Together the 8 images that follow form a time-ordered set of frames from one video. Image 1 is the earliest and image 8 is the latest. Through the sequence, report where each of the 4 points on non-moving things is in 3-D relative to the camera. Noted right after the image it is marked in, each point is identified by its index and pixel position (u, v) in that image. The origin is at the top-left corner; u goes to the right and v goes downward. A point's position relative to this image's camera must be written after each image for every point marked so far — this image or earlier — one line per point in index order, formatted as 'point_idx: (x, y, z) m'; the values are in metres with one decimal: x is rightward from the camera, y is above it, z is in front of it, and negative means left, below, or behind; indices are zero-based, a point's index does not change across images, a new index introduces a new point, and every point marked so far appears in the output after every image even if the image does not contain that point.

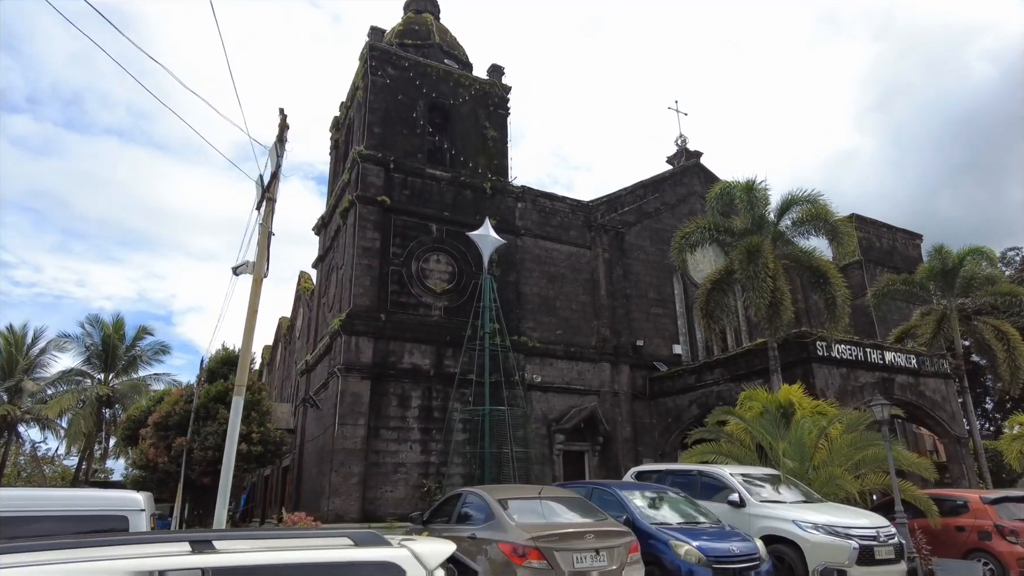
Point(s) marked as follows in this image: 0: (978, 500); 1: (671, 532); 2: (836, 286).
0: (+8.7, -4.0, +11.9) m
1: (+2.1, -3.3, +8.6) m
2: (+8.7, +0.1, +17.1) m
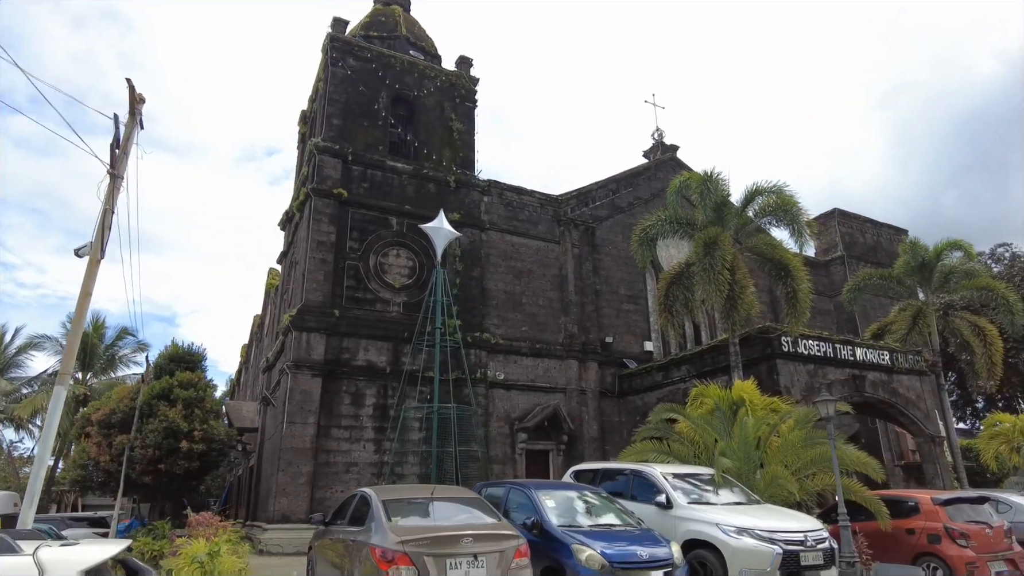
0: (+7.4, -3.8, +11.2) m
1: (+0.7, -3.1, +8.1) m
2: (+7.4, +0.2, +16.5) m
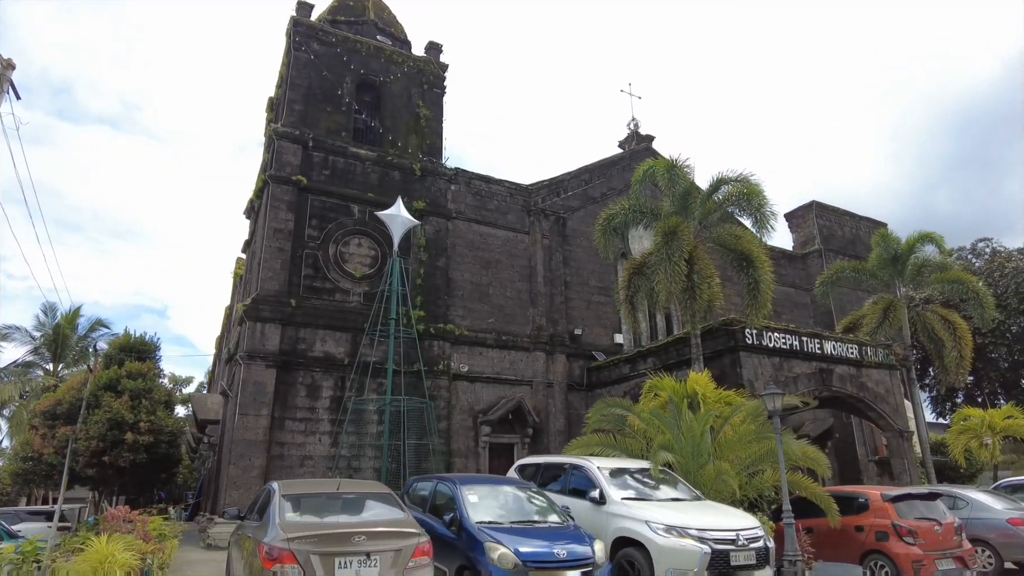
0: (+6.3, -3.6, +10.9) m
1: (-0.3, -3.0, +7.7) m
2: (+6.3, +0.5, +16.1) m
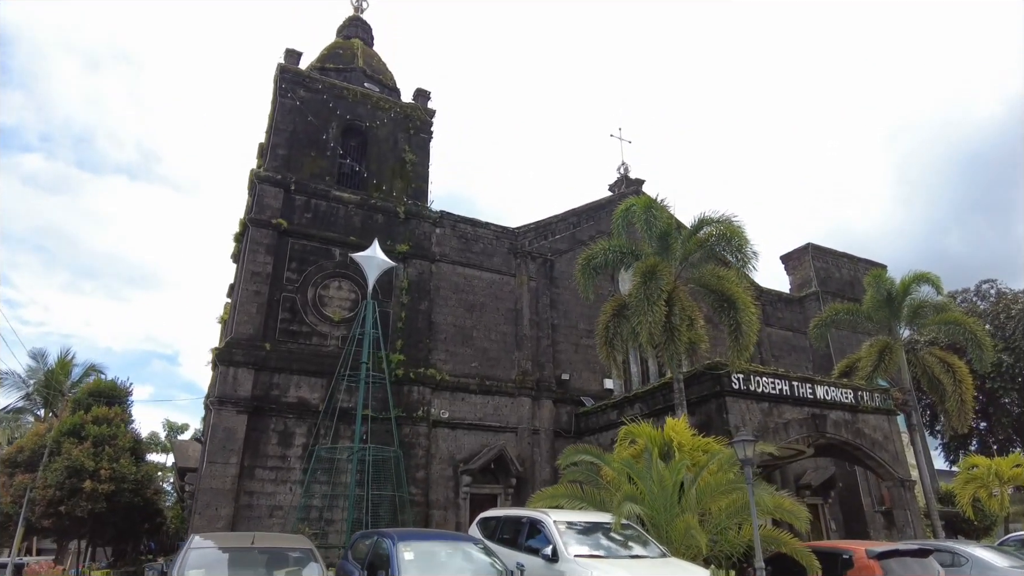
0: (+5.6, -4.3, +10.1) m
1: (-1.1, -3.4, +7.1) m
2: (+5.7, -0.6, +15.6) m
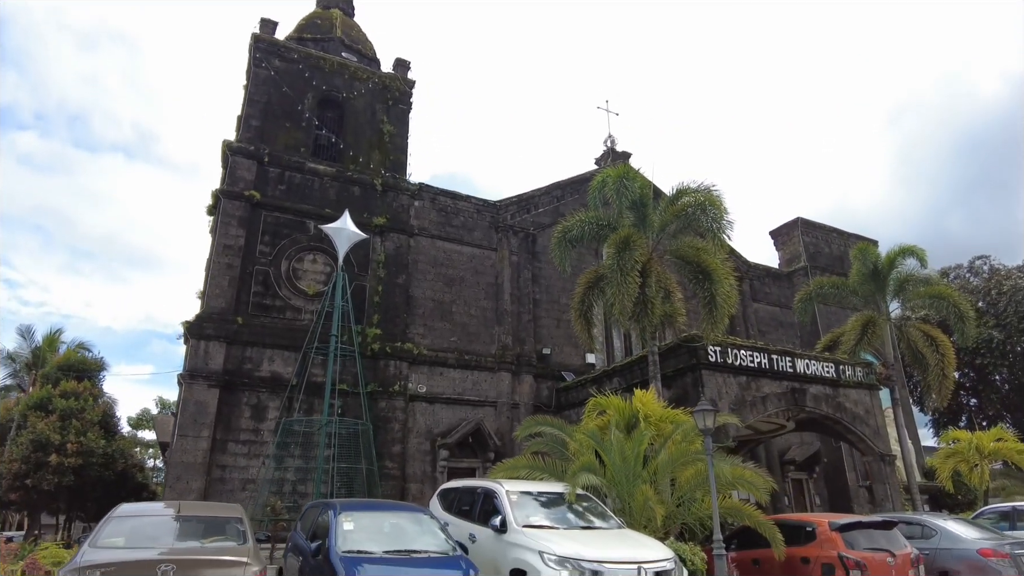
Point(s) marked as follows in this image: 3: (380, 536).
0: (+4.9, -3.8, +9.9) m
1: (-1.8, -3.0, +6.9) m
2: (+5.0, +0.1, +15.3) m
3: (-1.6, -3.0, +7.7) m
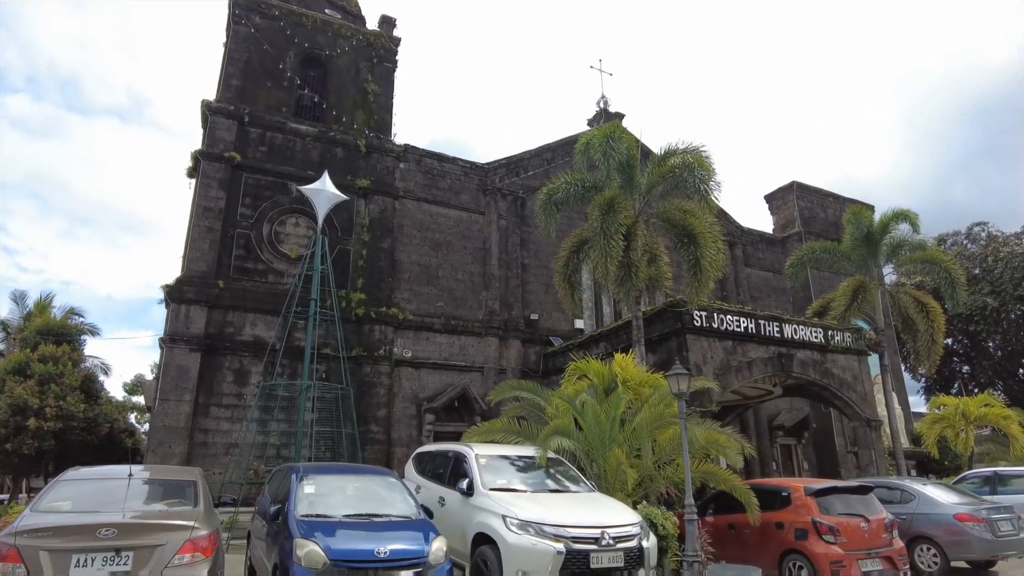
0: (+4.5, -3.2, +9.9) m
1: (-2.2, -2.5, +6.8) m
2: (+4.6, +1.0, +15.0) m
3: (-2.0, -2.5, +7.6) m
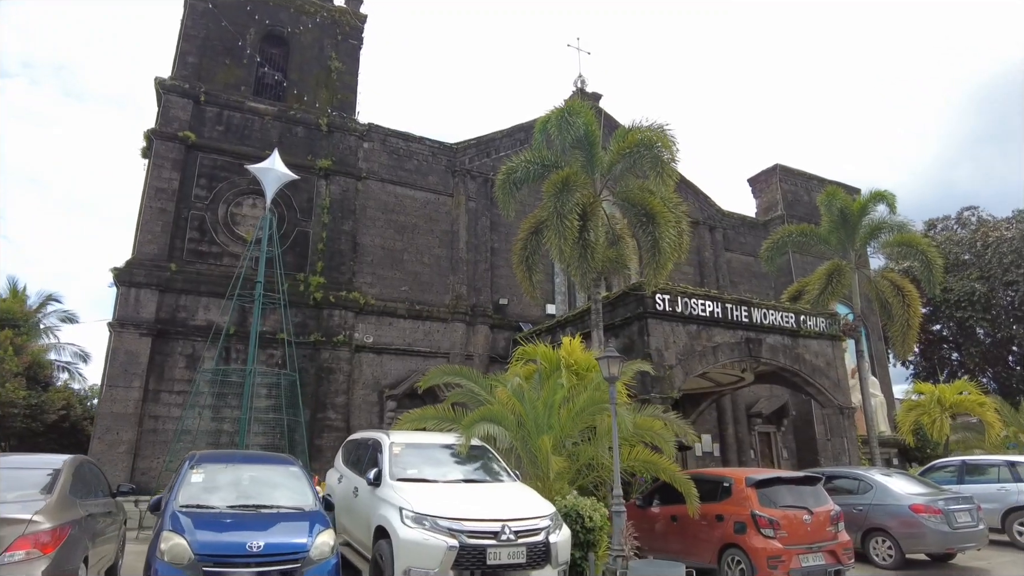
0: (+3.4, -2.9, +9.4) m
1: (-3.3, -2.3, +6.3) m
2: (+3.6, +1.4, +14.5) m
3: (-3.1, -2.3, +7.2) m
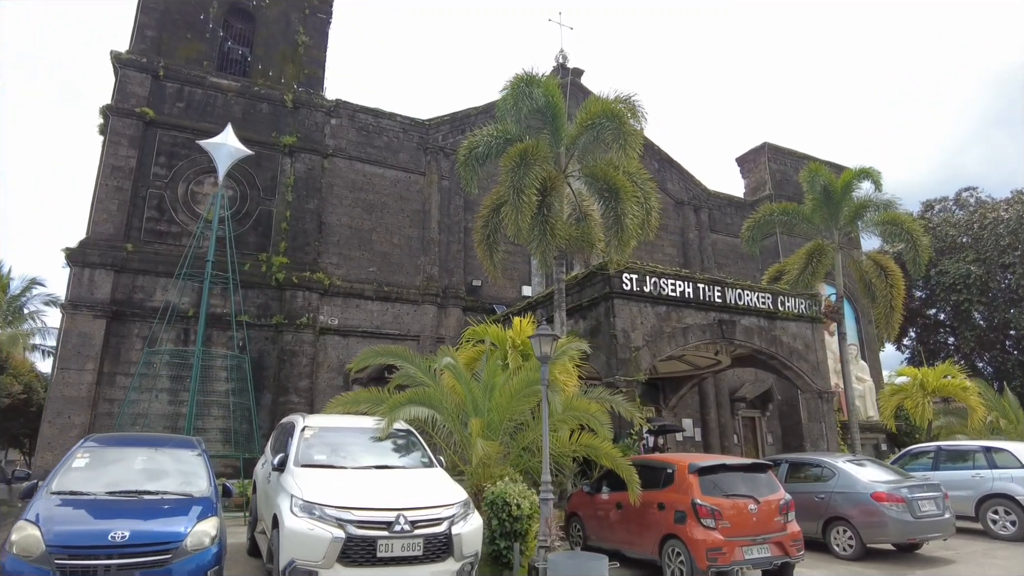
0: (+2.4, -2.5, +8.9) m
1: (-4.3, -2.0, +5.8) m
2: (+2.6, +1.8, +13.8) m
3: (-4.1, -2.0, +6.7) m
